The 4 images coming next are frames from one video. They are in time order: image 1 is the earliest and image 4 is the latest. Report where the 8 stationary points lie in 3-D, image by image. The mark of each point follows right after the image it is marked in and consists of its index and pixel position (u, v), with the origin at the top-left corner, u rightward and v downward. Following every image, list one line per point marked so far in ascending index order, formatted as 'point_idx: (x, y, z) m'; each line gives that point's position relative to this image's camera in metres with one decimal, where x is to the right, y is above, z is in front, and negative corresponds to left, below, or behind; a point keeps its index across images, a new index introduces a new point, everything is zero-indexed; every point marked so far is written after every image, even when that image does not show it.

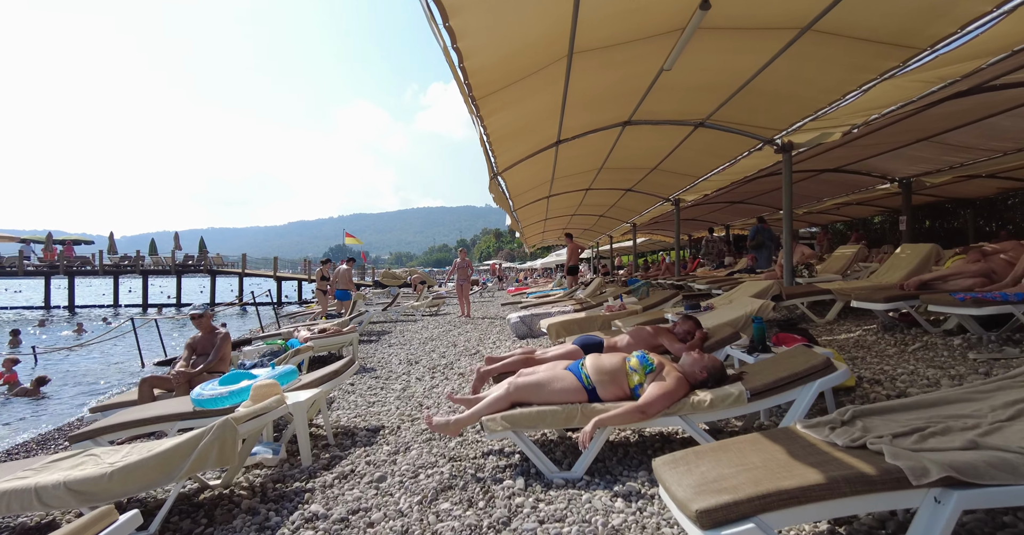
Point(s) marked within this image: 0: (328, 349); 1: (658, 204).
0: (-2.6, -1.1, +6.8) m
1: (+3.9, +1.7, +13.0) m
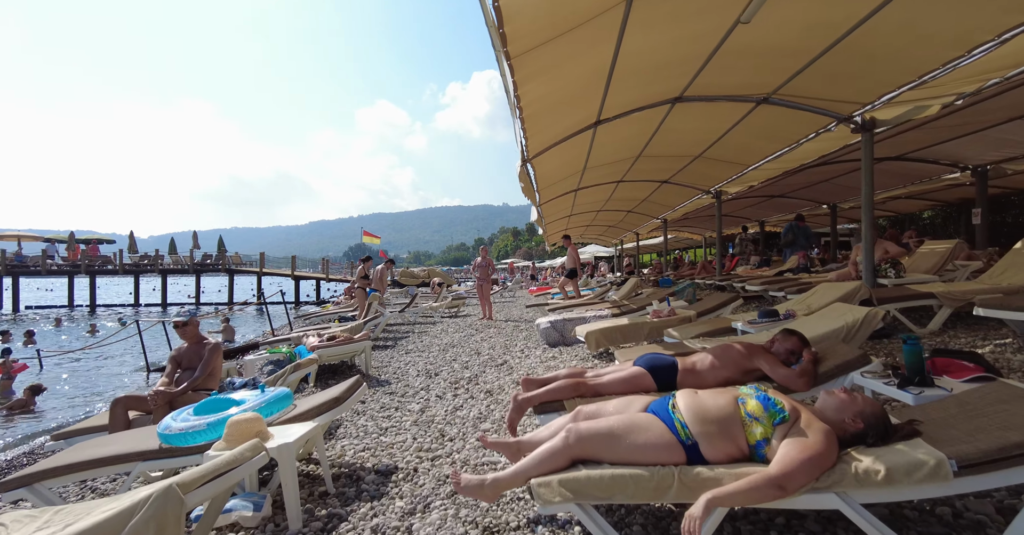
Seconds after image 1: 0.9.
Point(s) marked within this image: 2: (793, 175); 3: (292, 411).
0: (-2.2, -1.1, +6.1) m
1: (+4.5, +1.7, +12.0) m
2: (+5.8, +1.9, +10.2) m
3: (-1.4, -0.9, +3.2) m
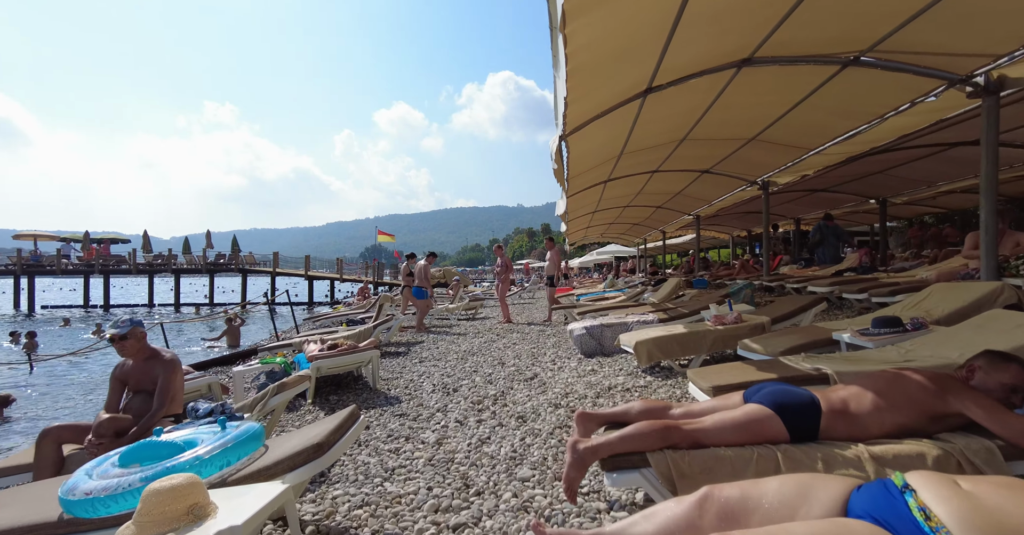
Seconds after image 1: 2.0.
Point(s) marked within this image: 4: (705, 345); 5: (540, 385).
0: (-1.8, -1.1, +5.3) m
1: (+5.0, +1.8, +10.9) m
2: (+6.3, +1.9, +9.1) m
3: (-1.2, -0.9, +2.4) m
4: (+1.8, -0.7, +4.7) m
5: (+0.3, -1.2, +4.9) m
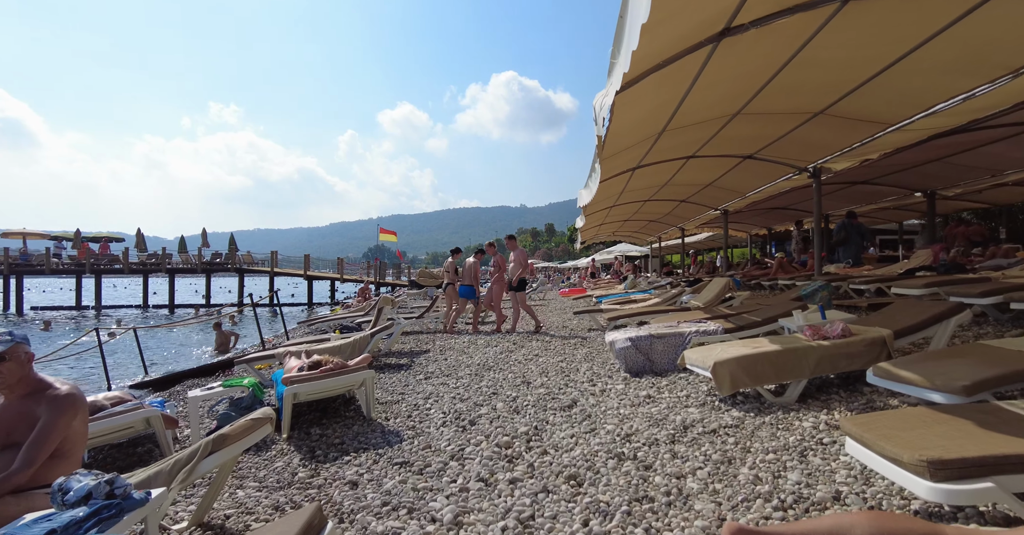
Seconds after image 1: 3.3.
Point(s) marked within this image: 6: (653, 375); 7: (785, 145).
0: (-1.6, -1.1, +4.1) m
1: (+5.3, +1.8, +9.7) m
2: (+6.6, +1.9, +7.9) m
3: (-0.9, -0.9, +1.2) m
4: (+2.1, -0.7, +3.5) m
5: (+0.5, -1.1, +3.7) m
6: (+1.4, -1.1, +4.9) m
7: (+4.2, +1.9, +7.7) m
